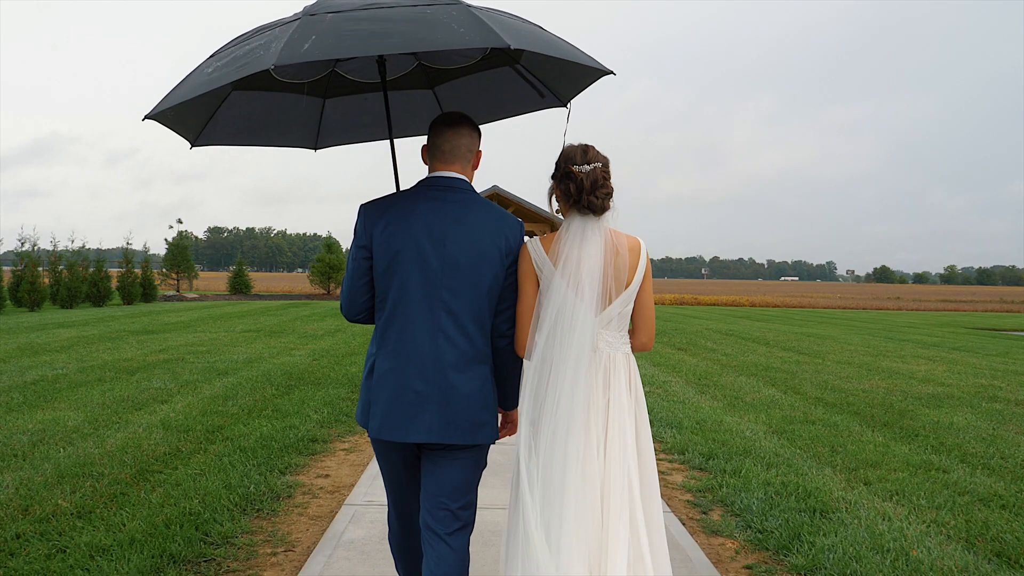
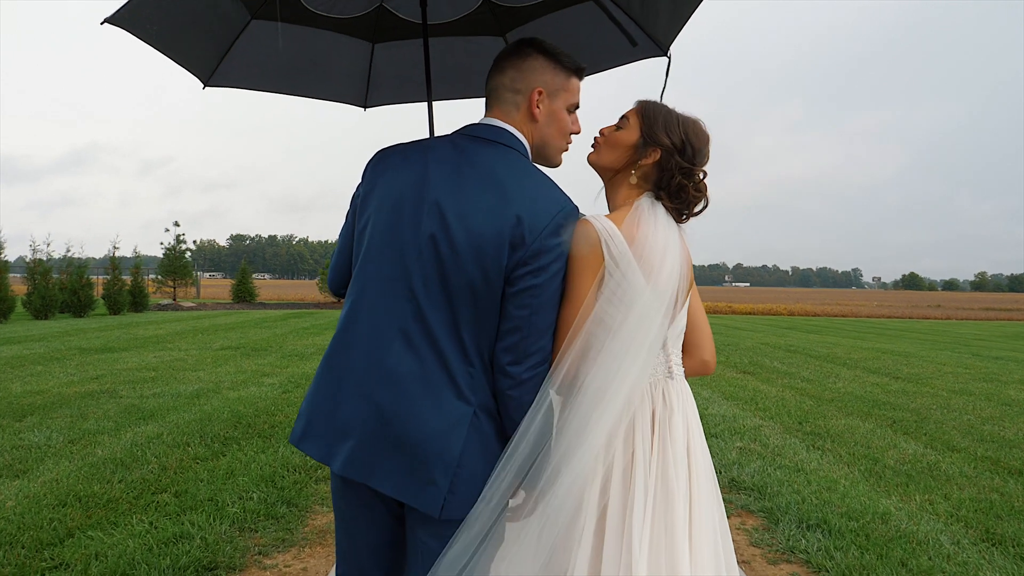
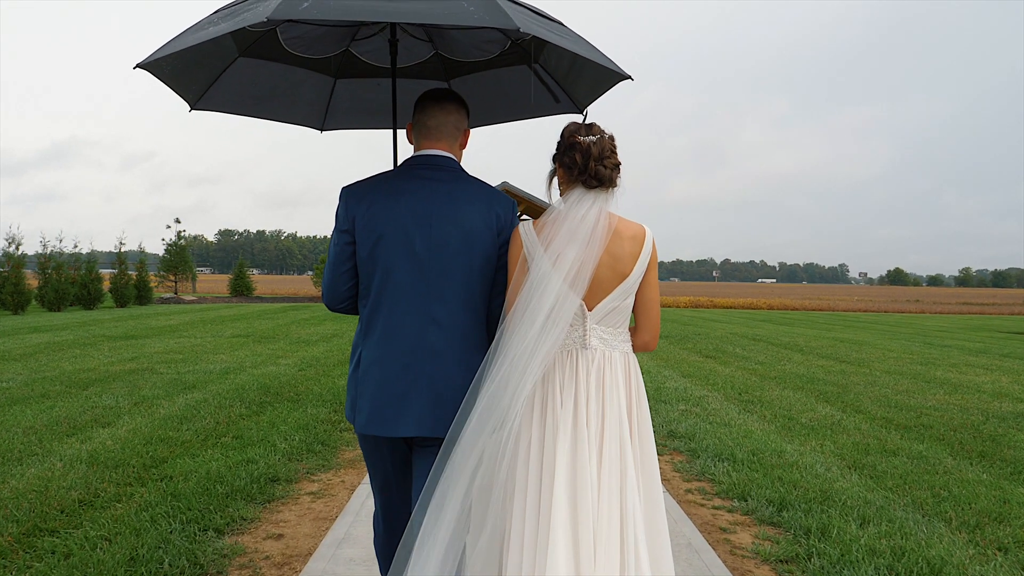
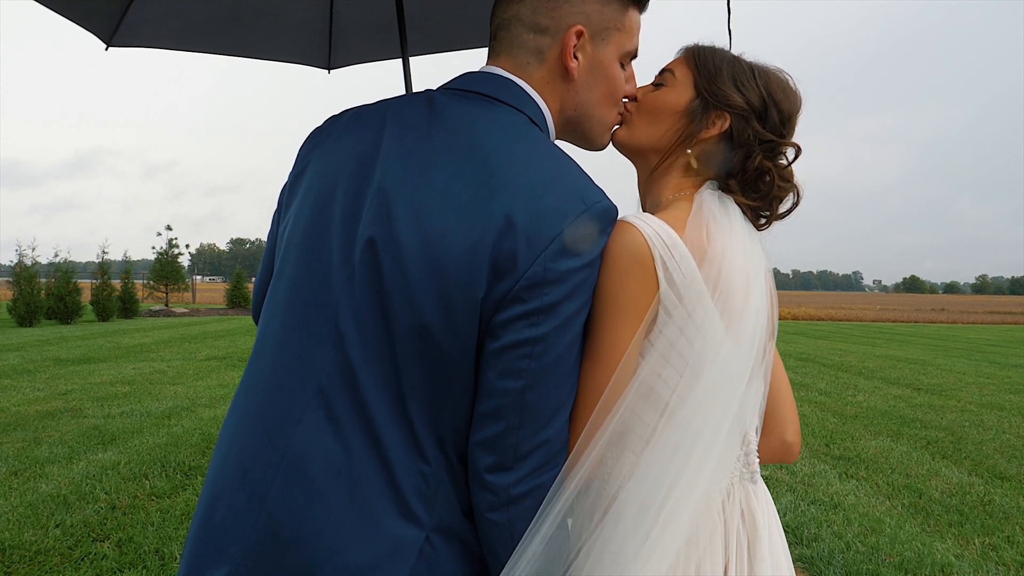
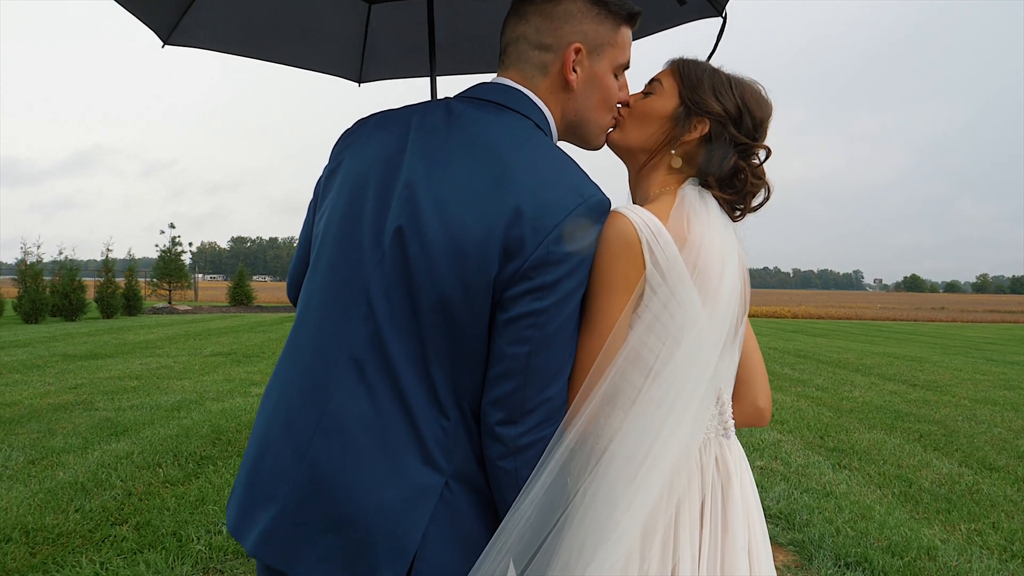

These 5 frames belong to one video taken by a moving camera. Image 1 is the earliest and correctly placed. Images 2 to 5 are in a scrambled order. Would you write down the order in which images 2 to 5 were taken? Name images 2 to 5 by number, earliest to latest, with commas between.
3, 2, 5, 4
